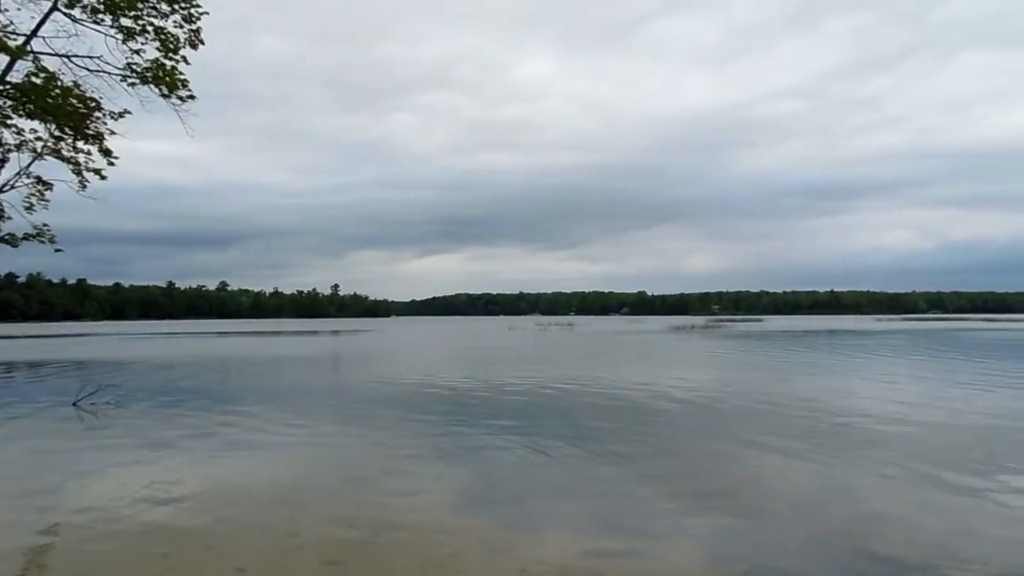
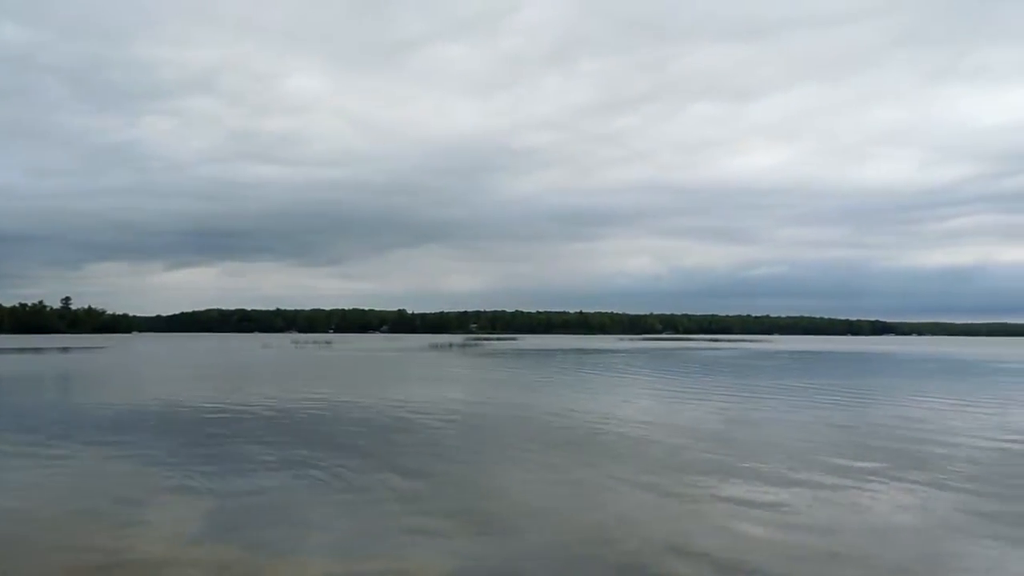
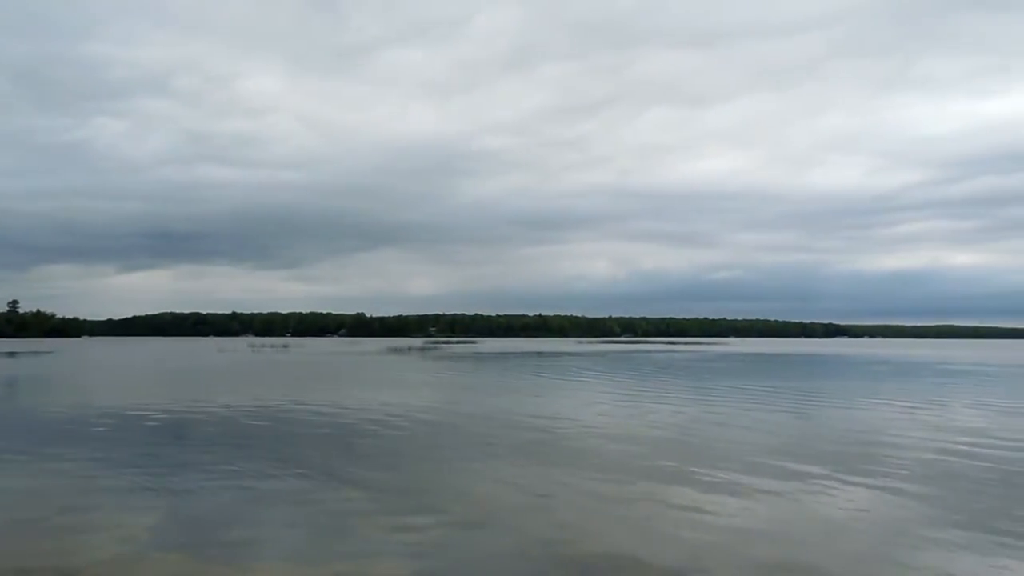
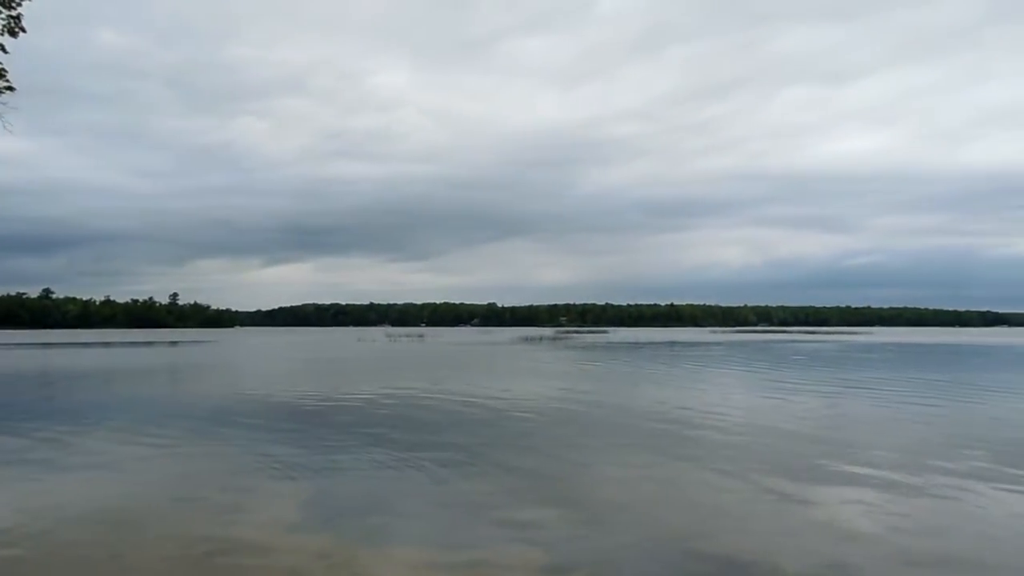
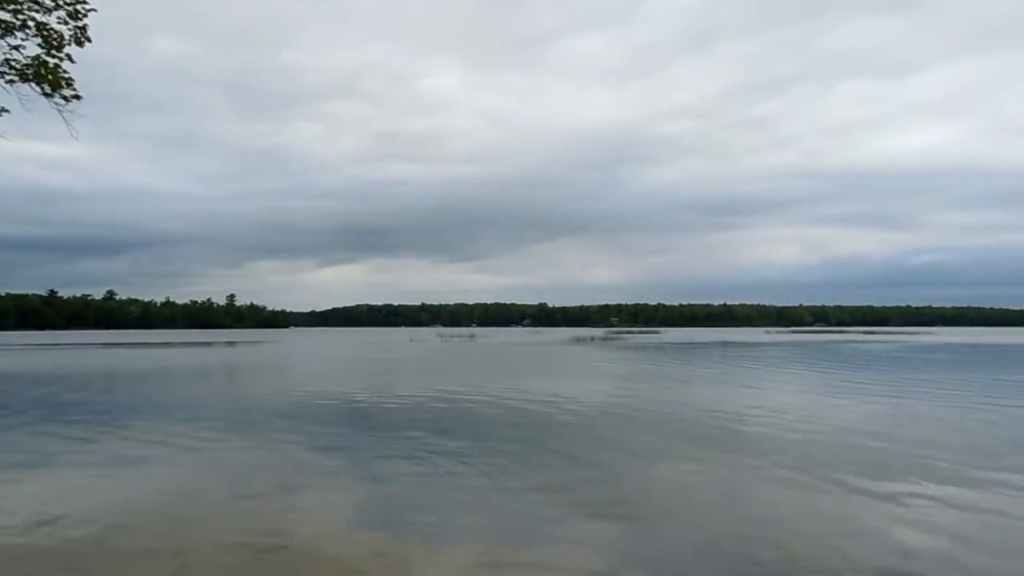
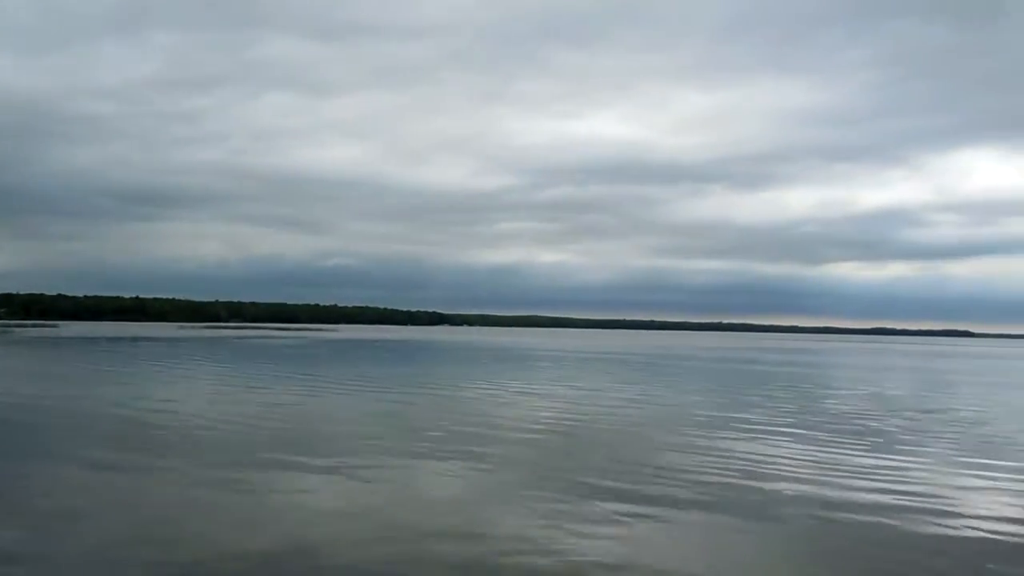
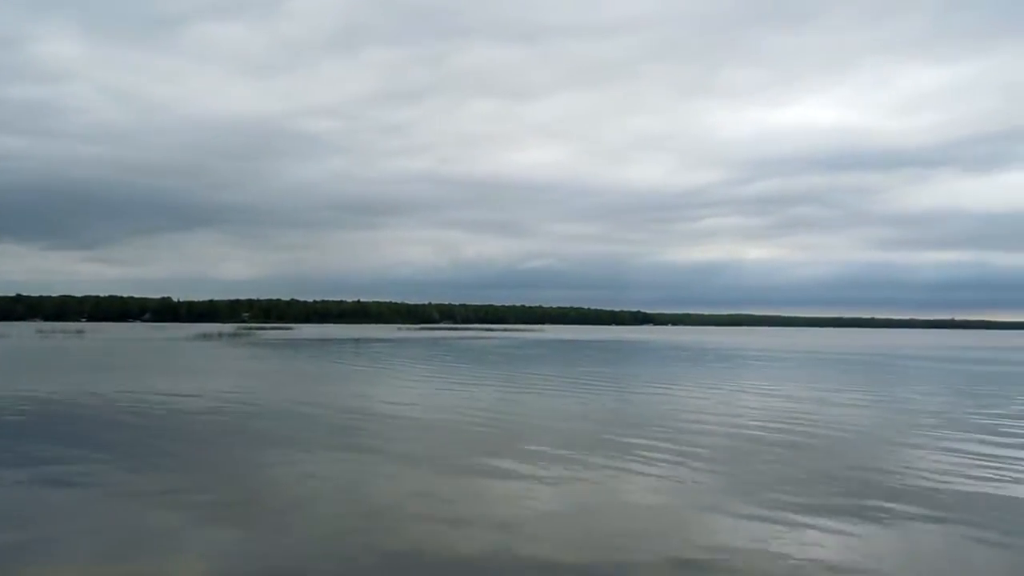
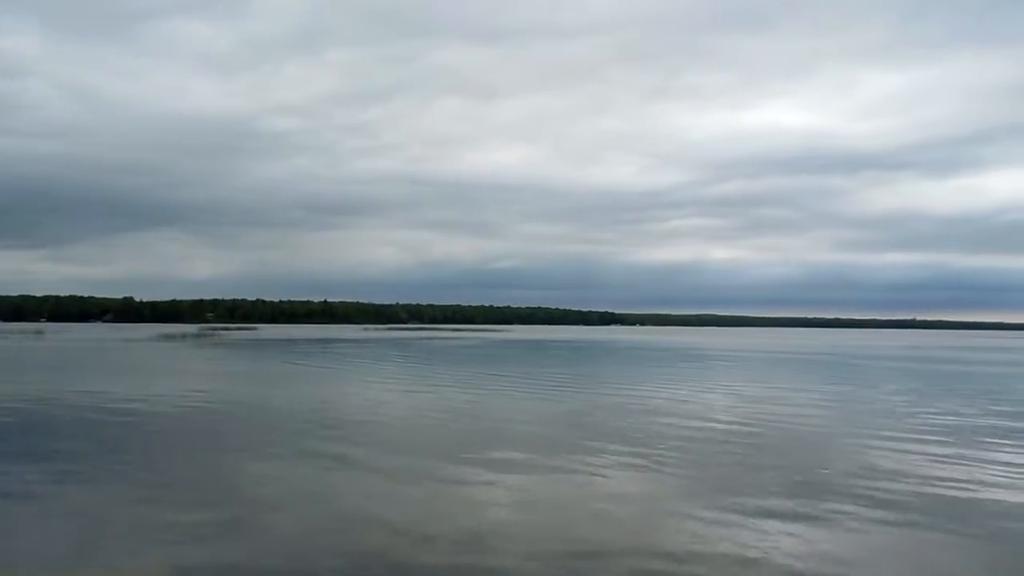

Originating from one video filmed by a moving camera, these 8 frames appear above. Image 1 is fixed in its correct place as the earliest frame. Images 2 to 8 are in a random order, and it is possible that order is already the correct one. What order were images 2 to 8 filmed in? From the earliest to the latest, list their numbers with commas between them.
5, 4, 2, 3, 7, 8, 6
